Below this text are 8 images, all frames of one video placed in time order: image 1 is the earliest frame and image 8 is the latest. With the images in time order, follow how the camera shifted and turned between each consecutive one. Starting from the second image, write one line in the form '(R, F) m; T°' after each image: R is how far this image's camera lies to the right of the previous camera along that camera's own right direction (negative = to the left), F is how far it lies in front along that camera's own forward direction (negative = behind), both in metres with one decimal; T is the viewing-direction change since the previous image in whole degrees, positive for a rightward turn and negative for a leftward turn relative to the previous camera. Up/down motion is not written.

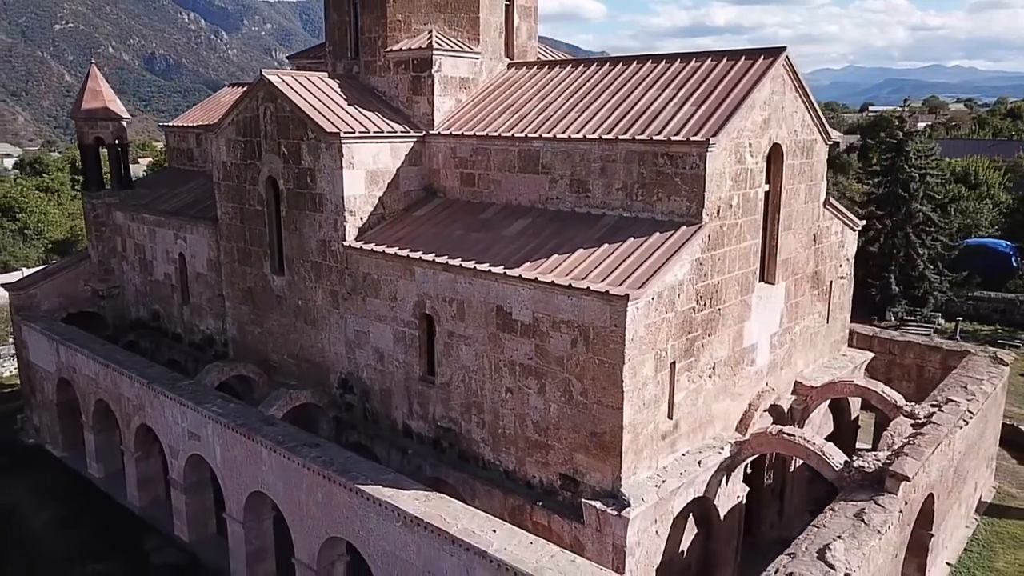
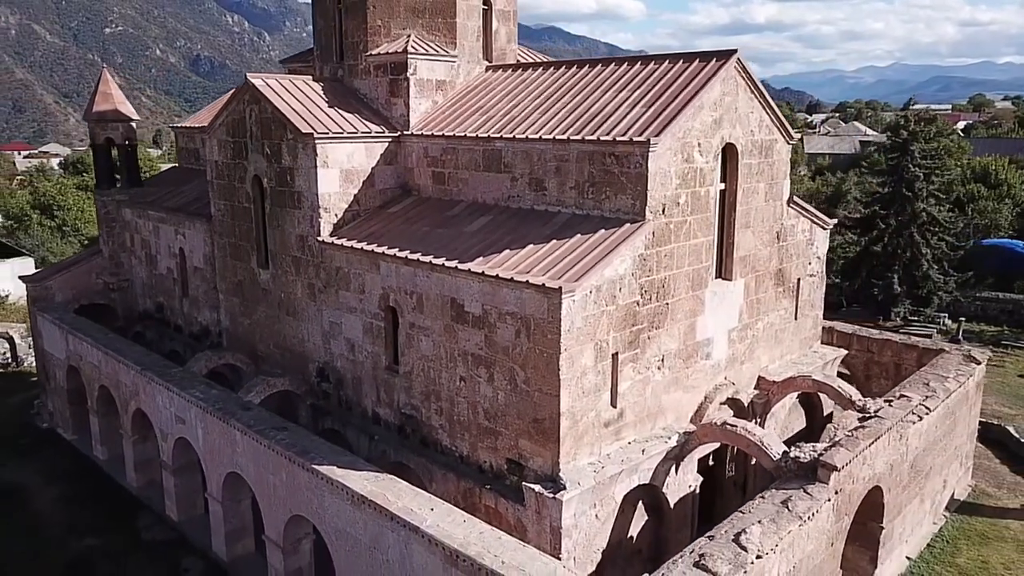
(+1.0, -0.4) m; -3°
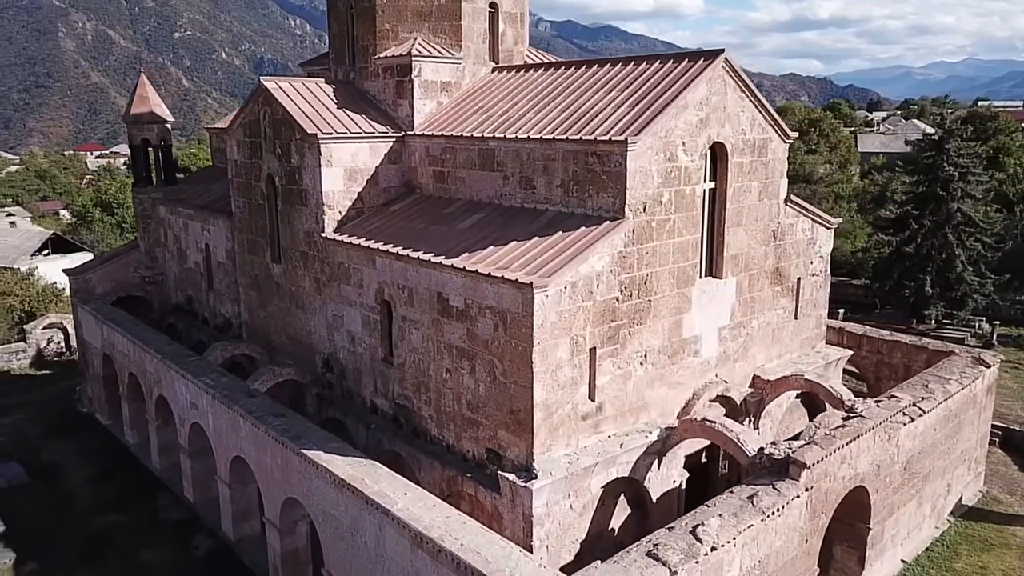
(+0.9, -0.2) m; -4°
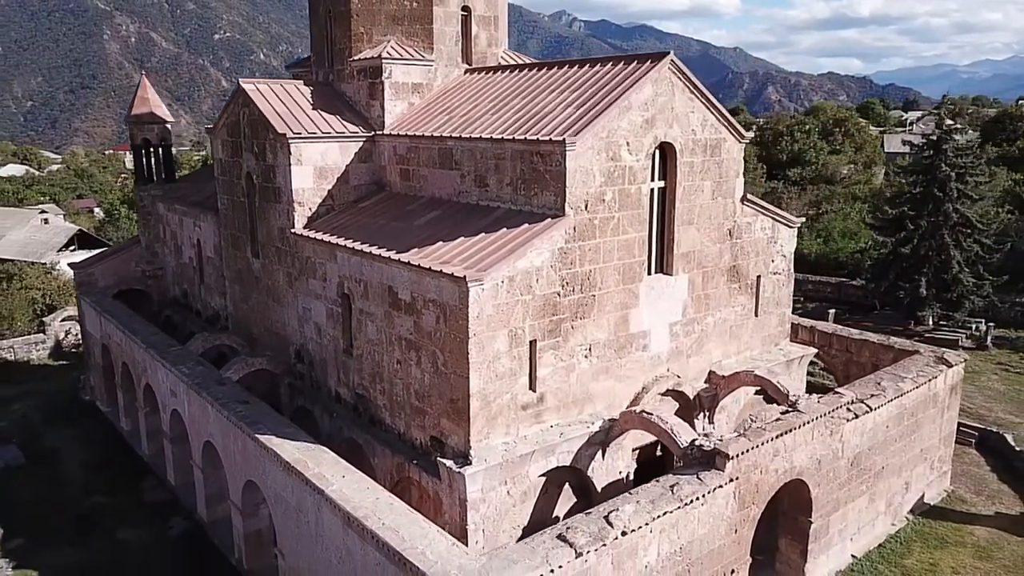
(+1.1, -0.3) m; -2°
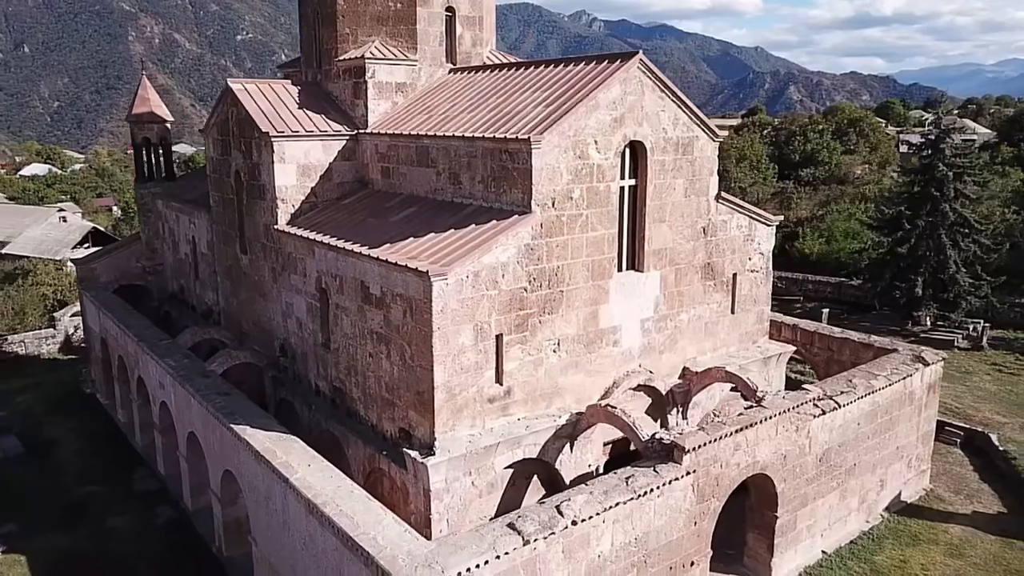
(+0.6, -0.2) m; -1°
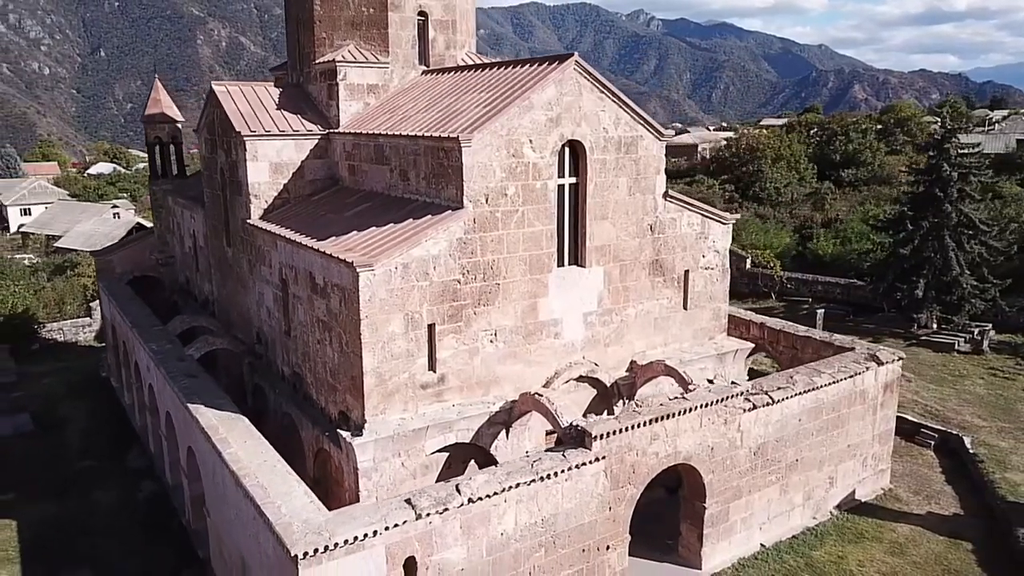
(+1.6, -0.4) m; -4°
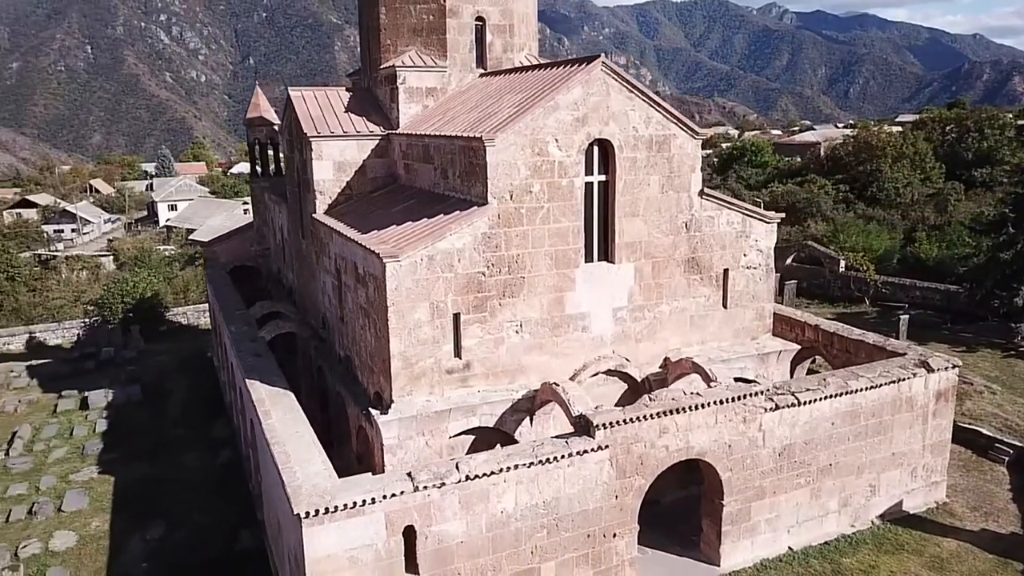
(+1.3, -0.4) m; -9°
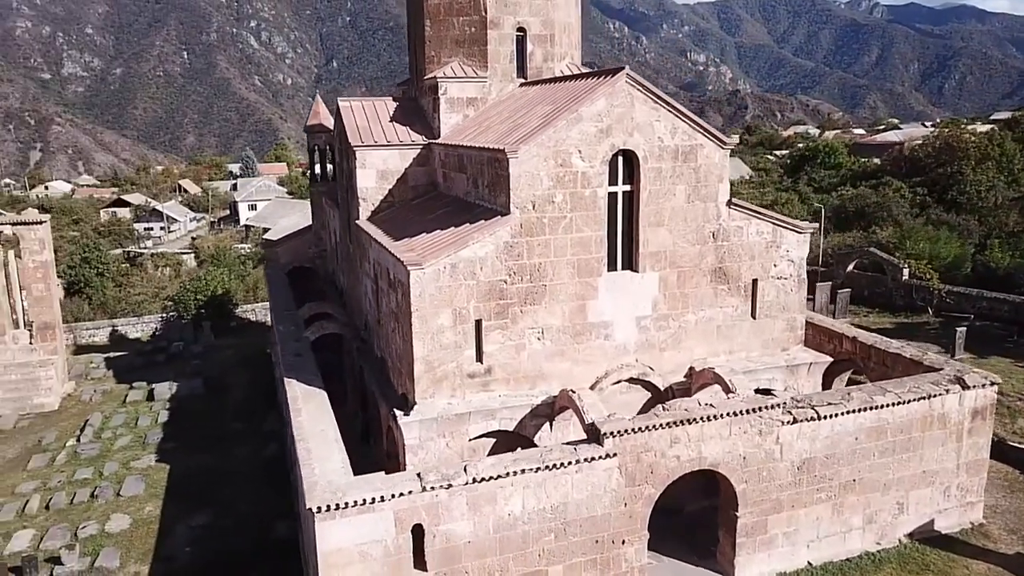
(+0.8, -0.2) m; -5°
